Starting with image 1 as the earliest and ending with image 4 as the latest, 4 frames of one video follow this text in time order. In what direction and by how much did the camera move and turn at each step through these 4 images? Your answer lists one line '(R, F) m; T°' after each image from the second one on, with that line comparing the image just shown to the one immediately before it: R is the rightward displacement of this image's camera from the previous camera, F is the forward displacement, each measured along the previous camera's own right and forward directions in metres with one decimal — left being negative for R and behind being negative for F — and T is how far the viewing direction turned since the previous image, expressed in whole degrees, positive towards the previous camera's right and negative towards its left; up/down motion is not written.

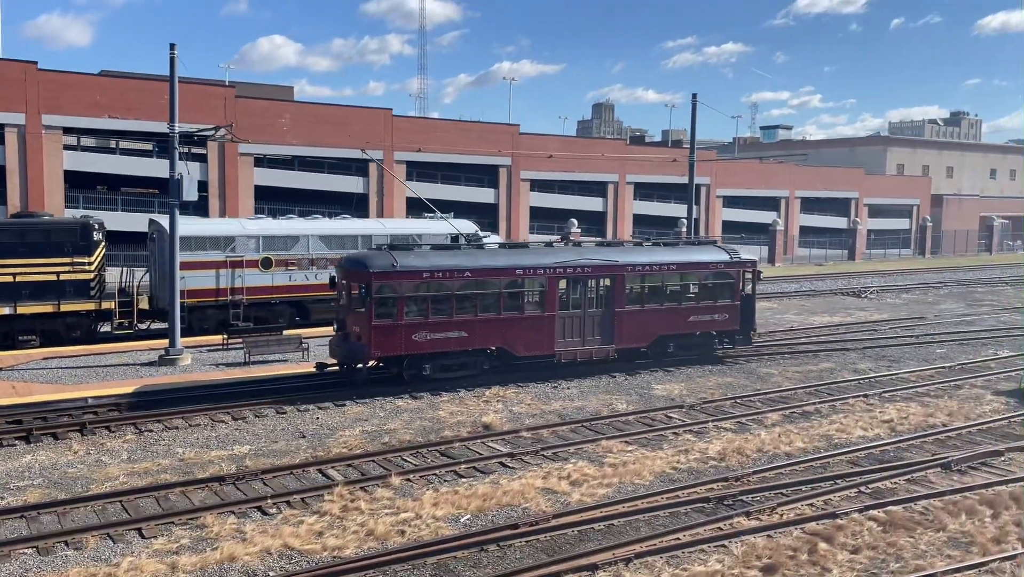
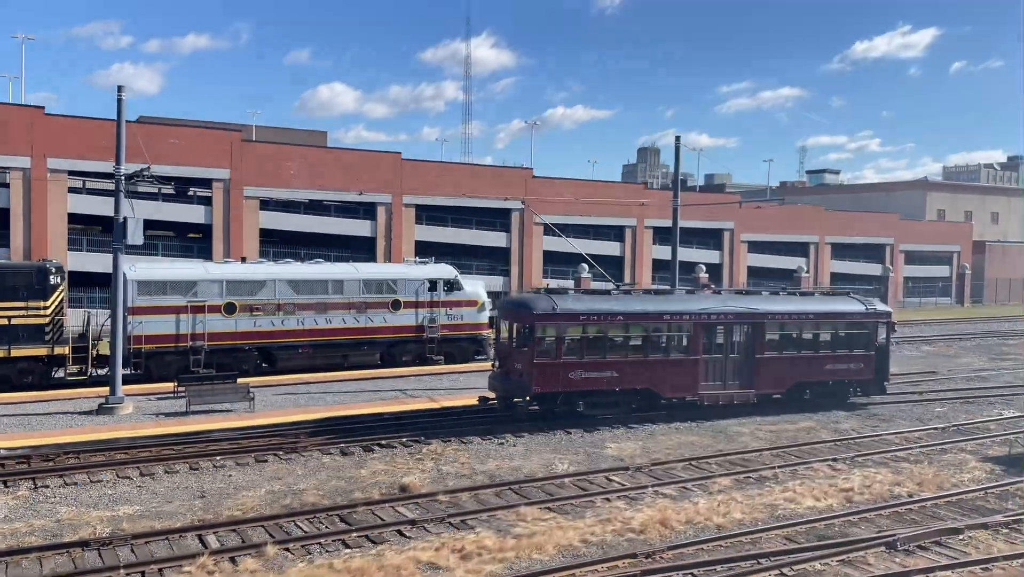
(+2.0, +0.9) m; -3°
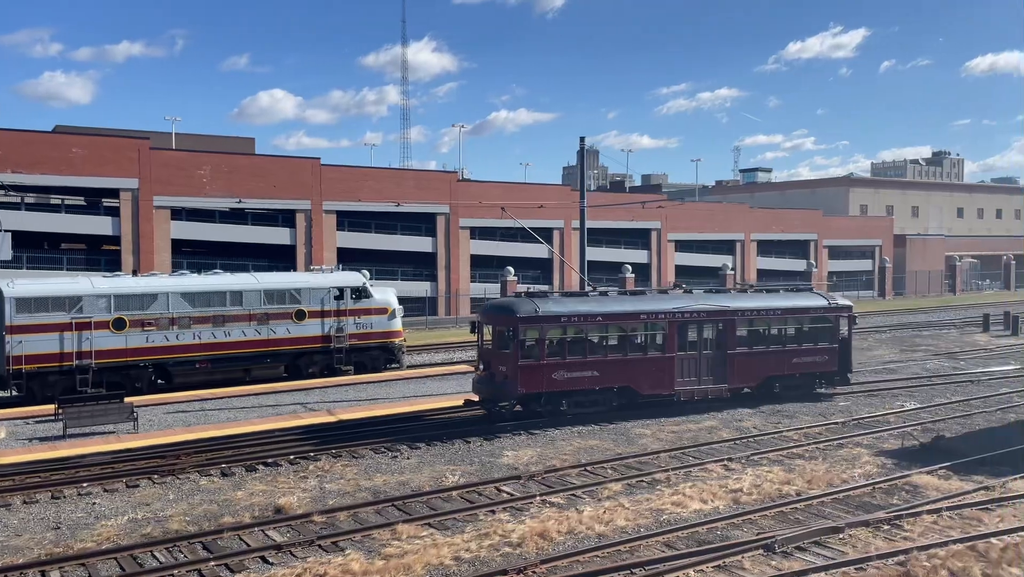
(+1.0, +0.4) m; +4°
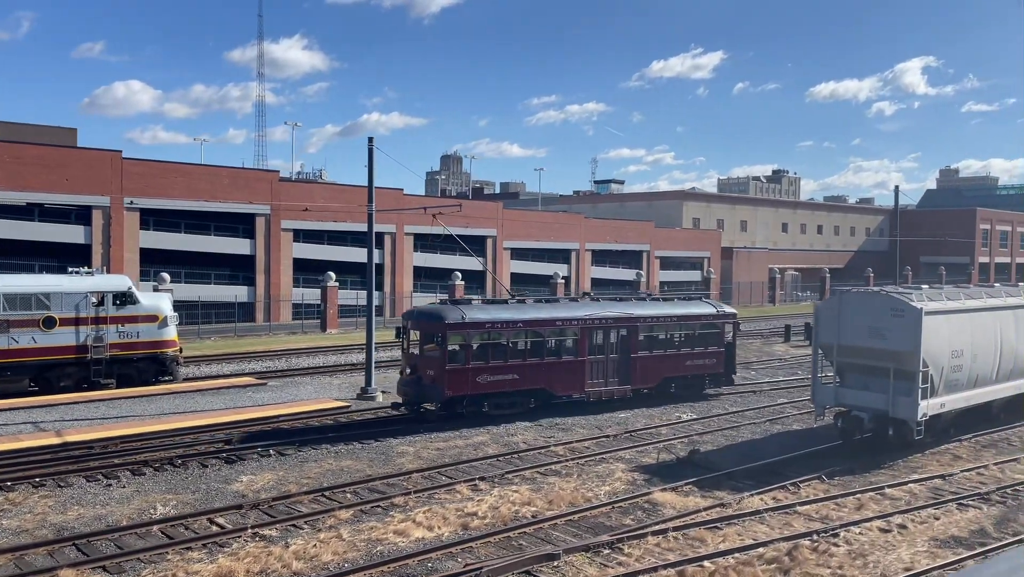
(+2.1, +0.8) m; +9°
